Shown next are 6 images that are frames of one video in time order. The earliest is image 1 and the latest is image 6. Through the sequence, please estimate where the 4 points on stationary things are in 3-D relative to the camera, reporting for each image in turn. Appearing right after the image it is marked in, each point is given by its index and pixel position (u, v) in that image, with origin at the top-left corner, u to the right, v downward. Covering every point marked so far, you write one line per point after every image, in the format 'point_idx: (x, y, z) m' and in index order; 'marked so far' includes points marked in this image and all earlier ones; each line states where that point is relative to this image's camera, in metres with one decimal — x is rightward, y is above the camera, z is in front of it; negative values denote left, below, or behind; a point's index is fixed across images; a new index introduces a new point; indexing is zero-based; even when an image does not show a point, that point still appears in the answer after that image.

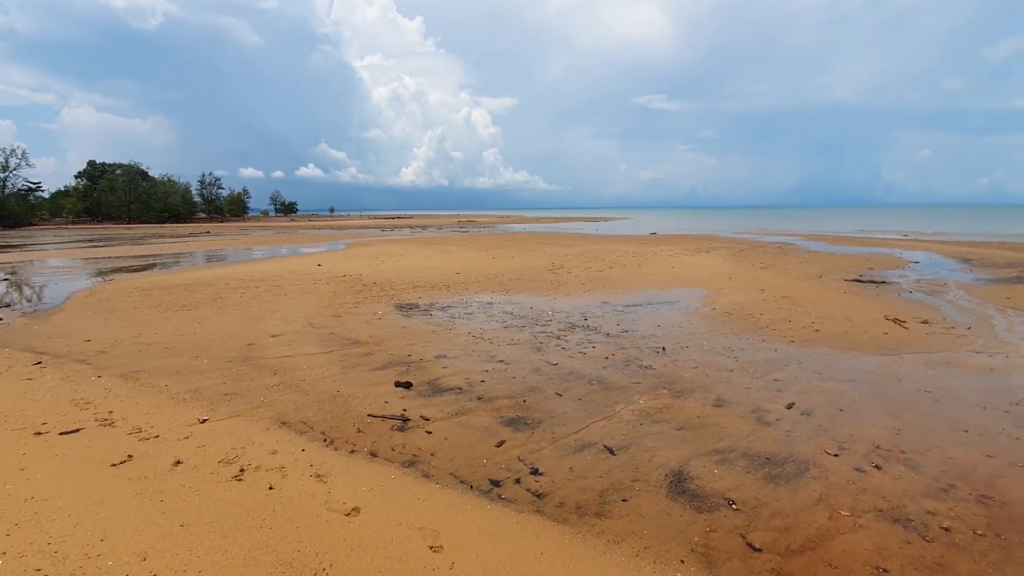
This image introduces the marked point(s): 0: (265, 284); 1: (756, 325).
0: (-7.2, +0.1, +15.2) m
1: (+5.0, -0.8, +10.6) m
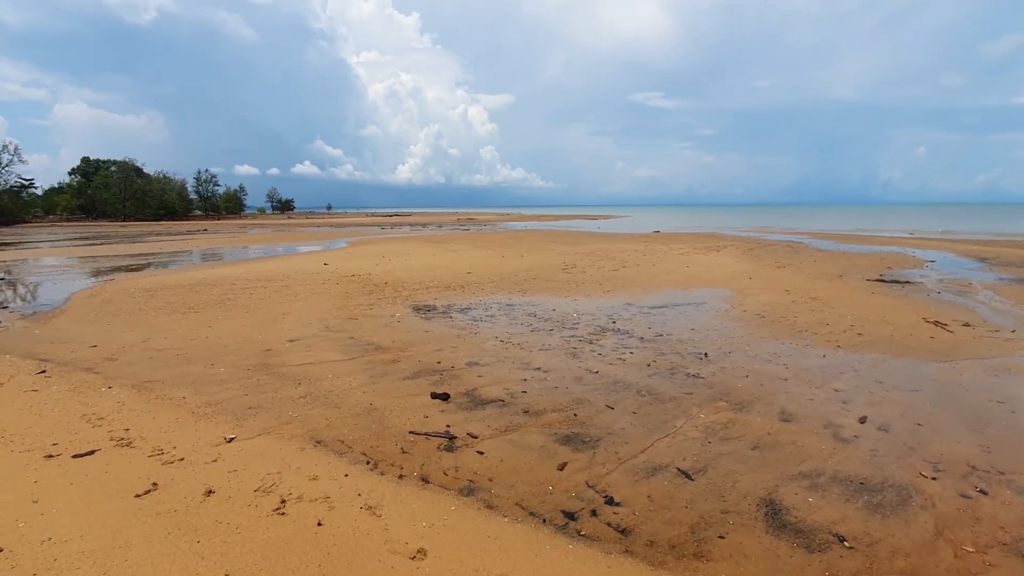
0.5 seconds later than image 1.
0: (-6.7, +0.1, +14.7) m
1: (+5.5, -0.8, +10.2) m
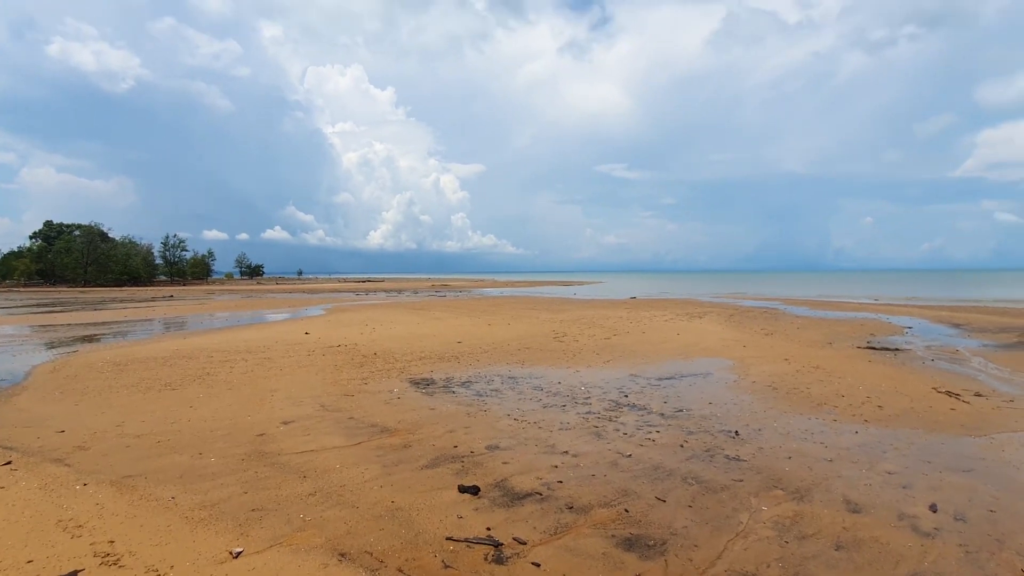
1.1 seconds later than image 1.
0: (-6.8, -1.8, +13.8) m
1: (+5.7, -2.1, +9.9) m
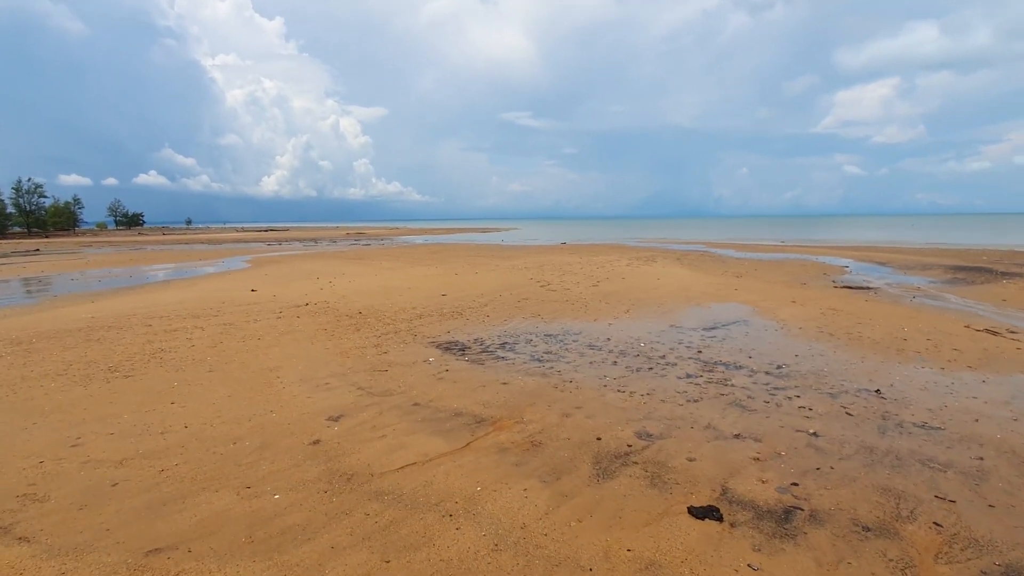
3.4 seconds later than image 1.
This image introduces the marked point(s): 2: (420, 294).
0: (-6.3, -0.7, +10.8) m
1: (+6.6, -1.1, +9.2) m
2: (-2.7, -0.1, +15.4) m
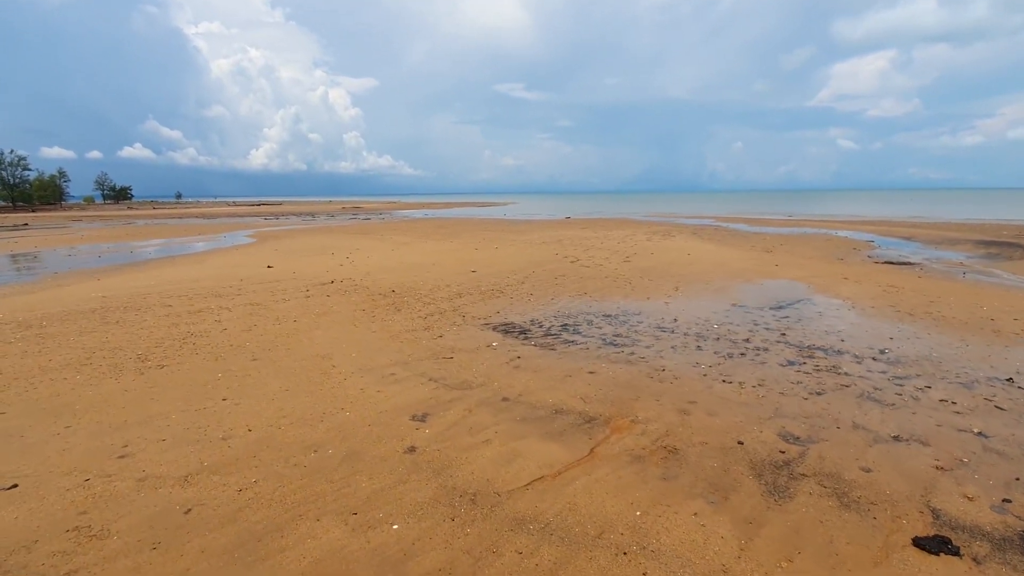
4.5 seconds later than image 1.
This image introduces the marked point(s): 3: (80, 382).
0: (-5.3, -0.2, +9.9) m
1: (+7.6, -0.7, +8.5) m
2: (-1.8, +0.5, +14.6) m
3: (-4.7, -1.0, +5.7) m
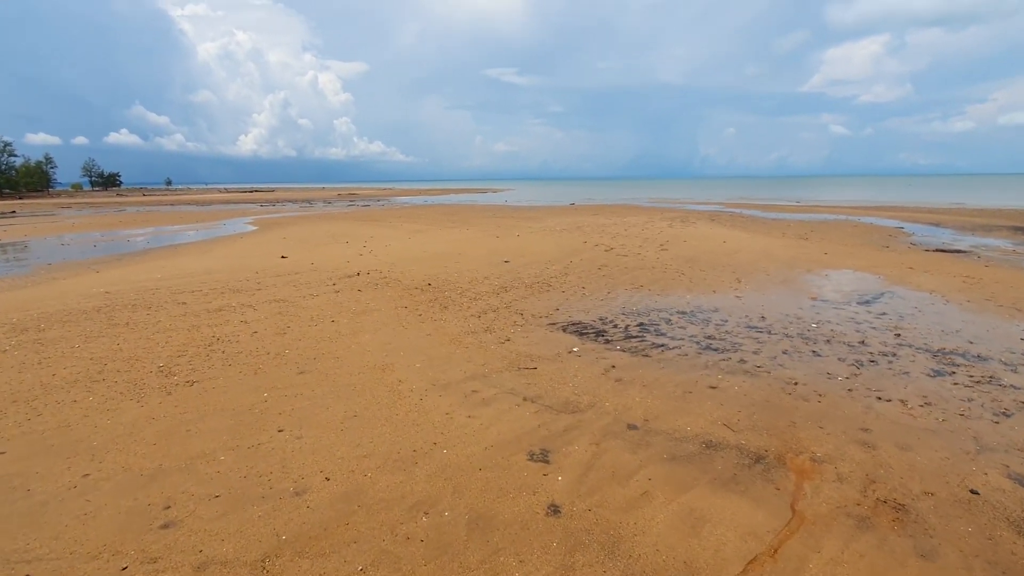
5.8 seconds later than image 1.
0: (-4.4, -0.2, +8.7) m
1: (+8.6, -0.6, +7.5) m
2: (-0.9, +0.7, +13.5) m
3: (-3.6, -1.0, +4.6) m
